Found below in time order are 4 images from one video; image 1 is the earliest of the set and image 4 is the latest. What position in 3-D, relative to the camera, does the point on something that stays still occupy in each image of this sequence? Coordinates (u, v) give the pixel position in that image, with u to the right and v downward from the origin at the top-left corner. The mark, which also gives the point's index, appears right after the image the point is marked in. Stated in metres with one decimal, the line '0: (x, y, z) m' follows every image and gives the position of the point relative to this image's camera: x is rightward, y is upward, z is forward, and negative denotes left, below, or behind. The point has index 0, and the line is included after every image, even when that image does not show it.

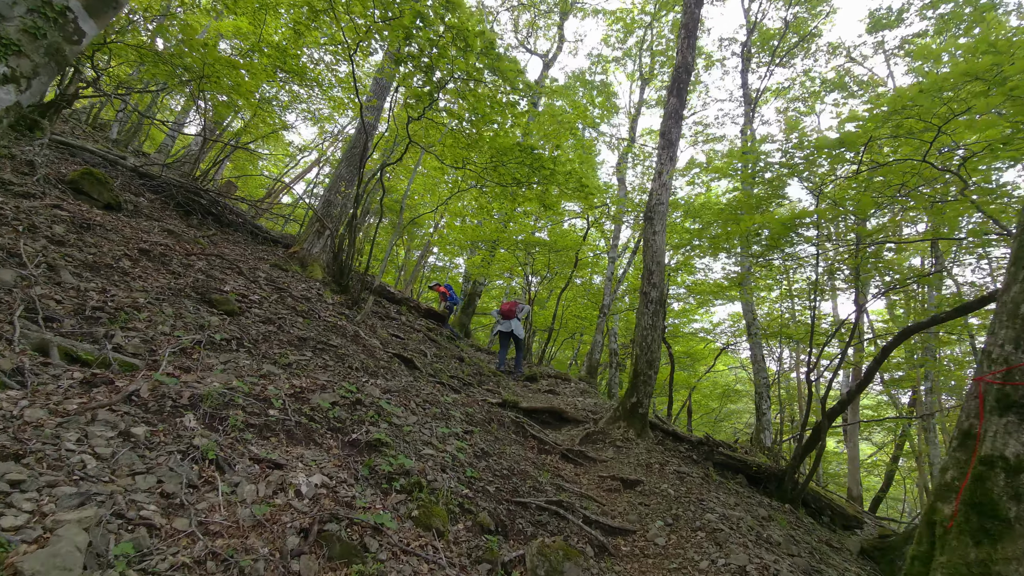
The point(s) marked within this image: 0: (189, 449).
0: (-1.4, -0.7, +2.3) m
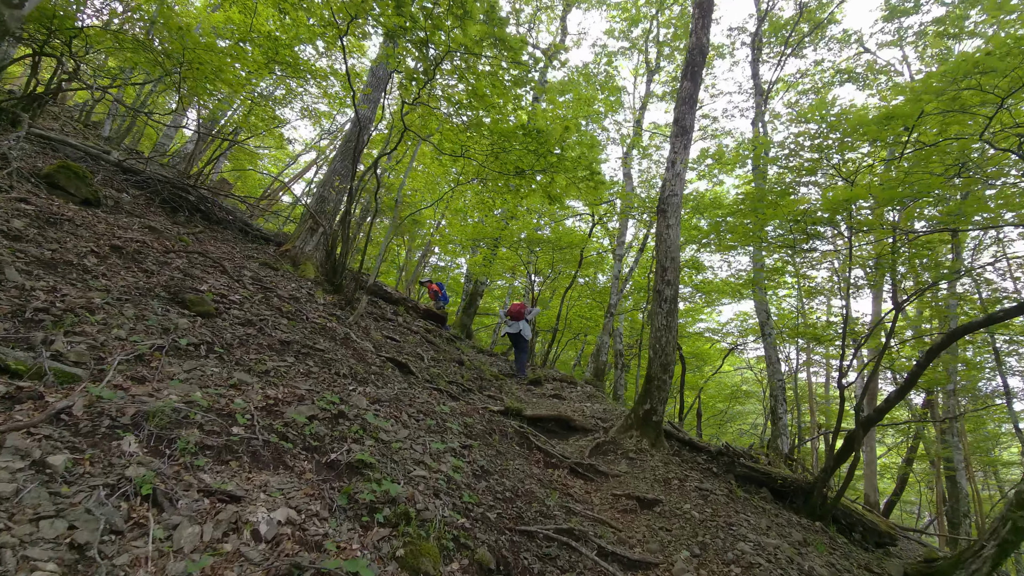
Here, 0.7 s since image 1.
0: (-1.4, -0.7, +1.9) m
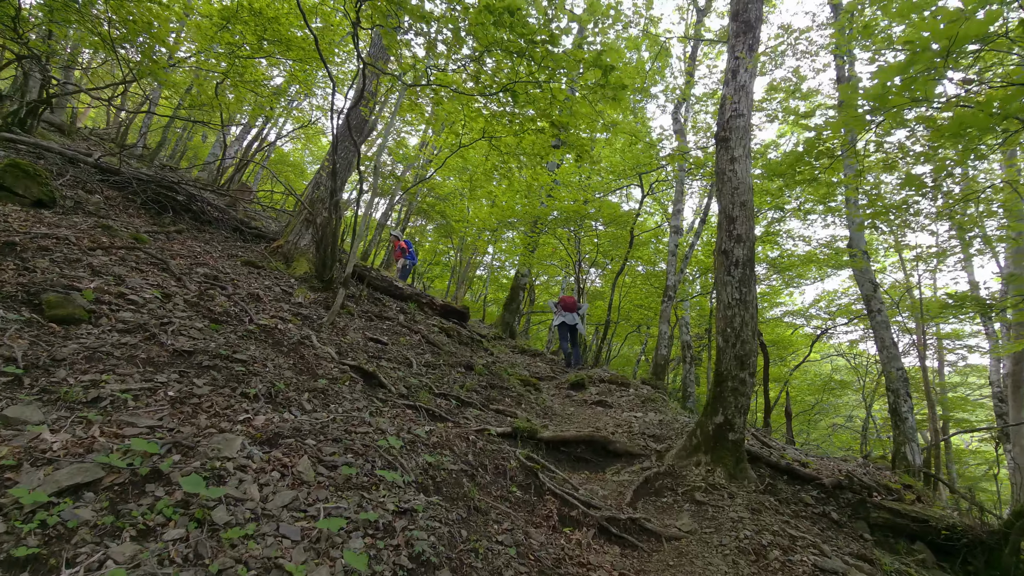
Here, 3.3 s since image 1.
0: (-1.8, -0.6, +0.6) m
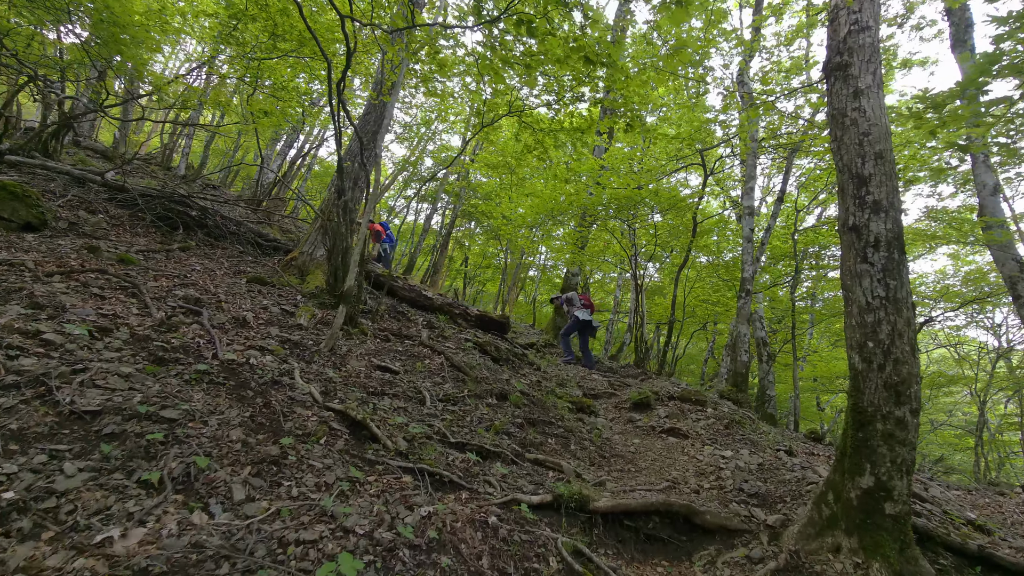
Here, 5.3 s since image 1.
0: (-1.9, -0.8, -0.3) m
